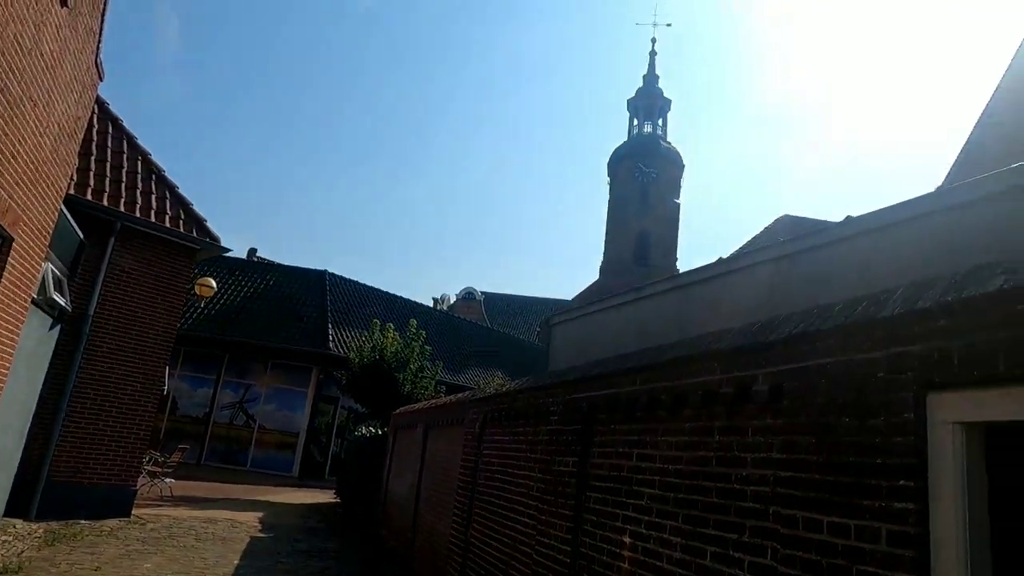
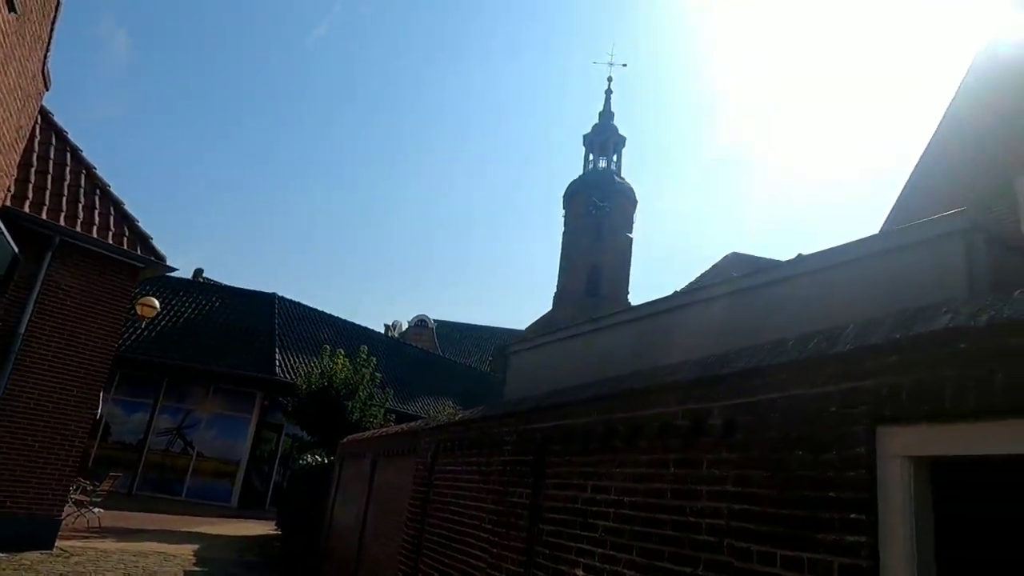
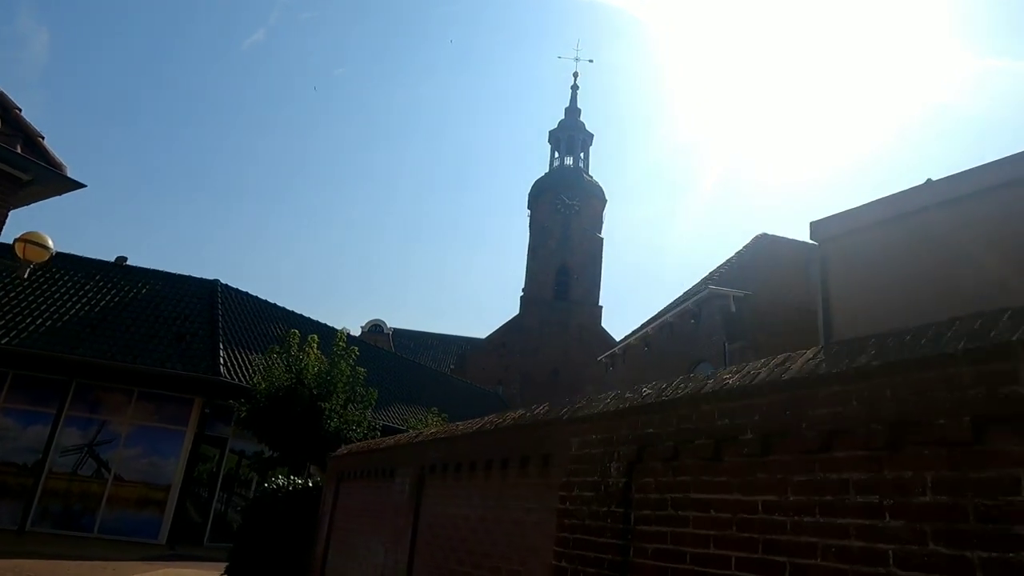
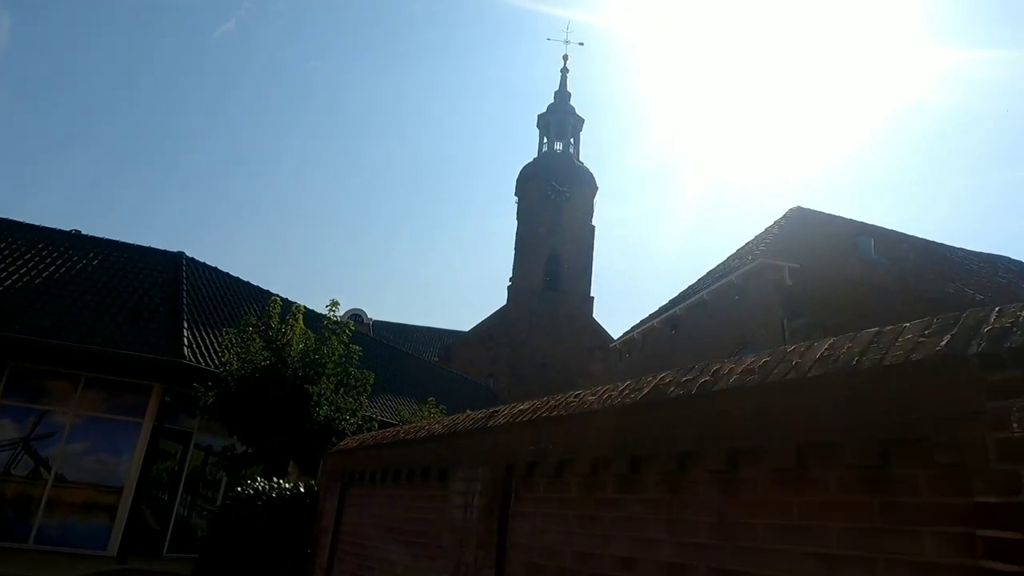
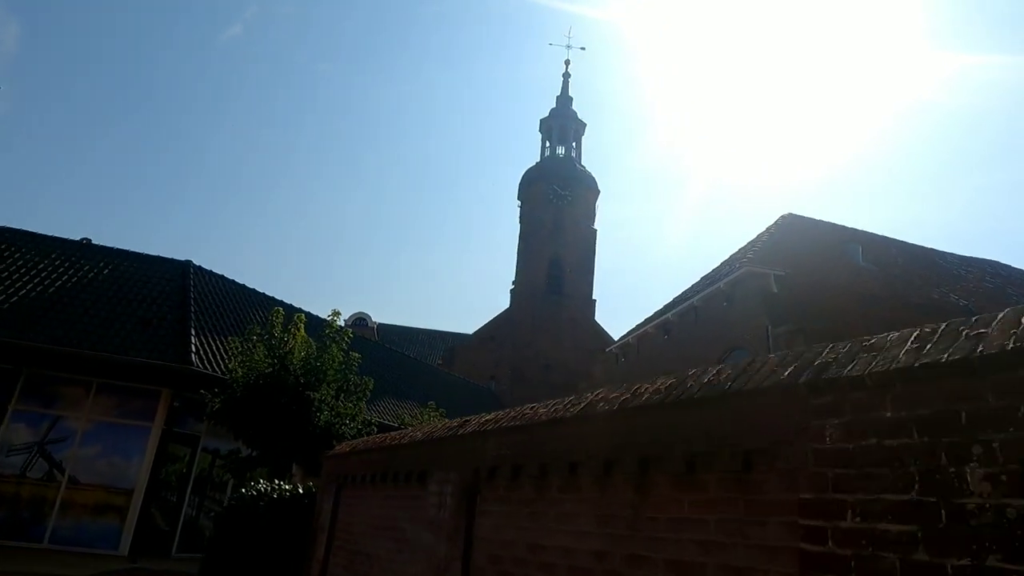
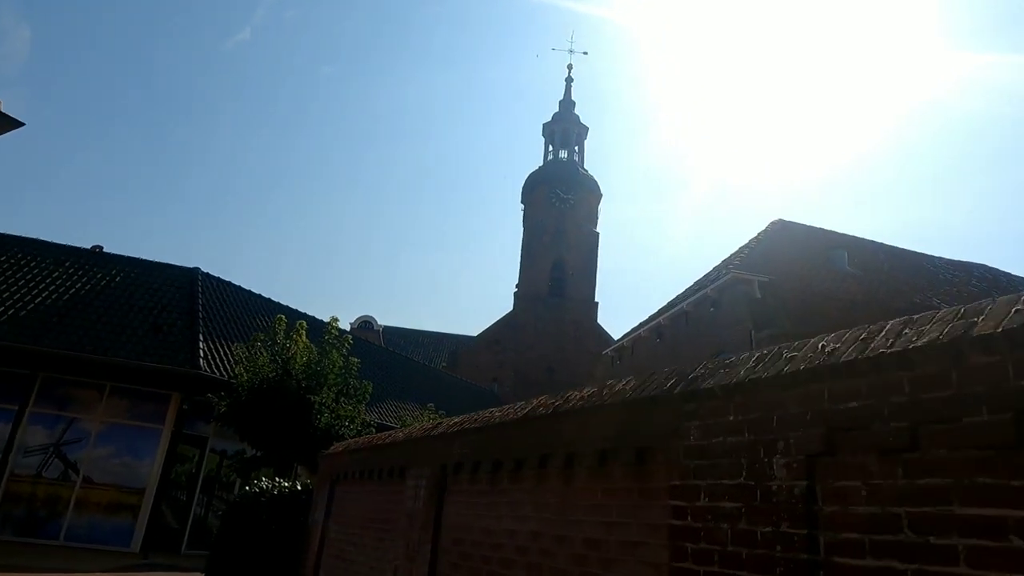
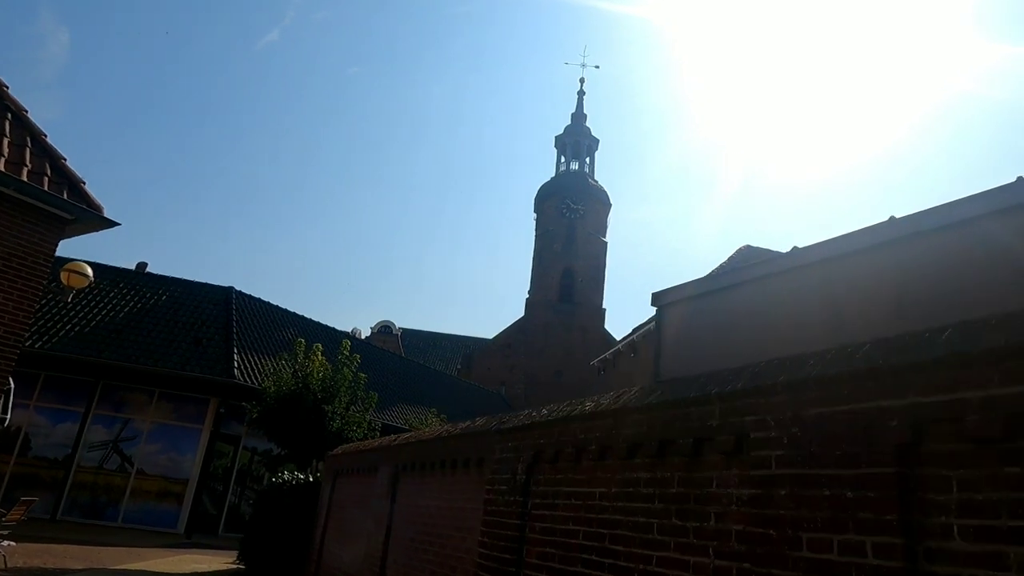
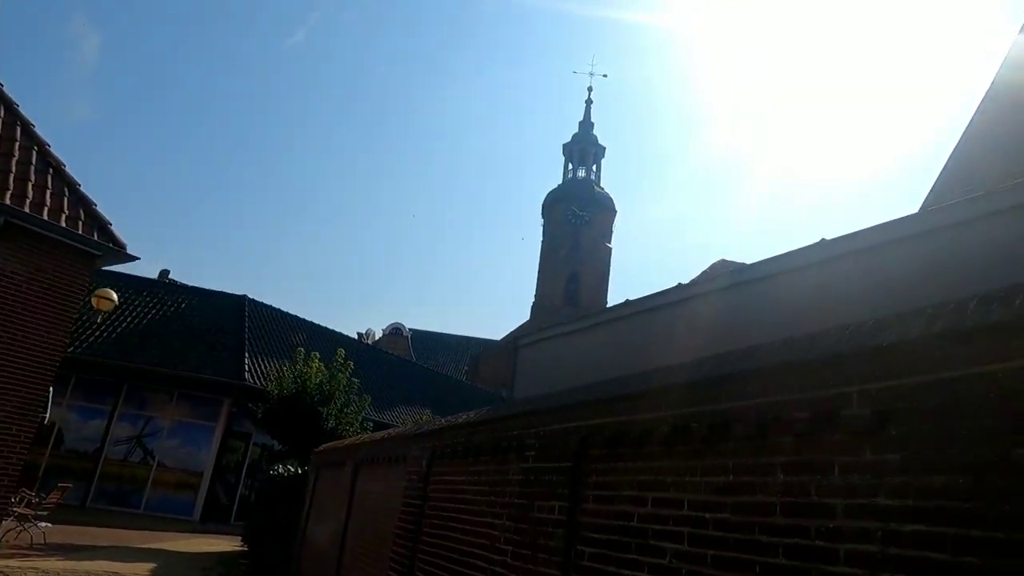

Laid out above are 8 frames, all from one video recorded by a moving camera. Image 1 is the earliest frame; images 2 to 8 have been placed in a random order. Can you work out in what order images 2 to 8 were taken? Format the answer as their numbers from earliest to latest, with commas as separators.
2, 8, 7, 3, 6, 5, 4
